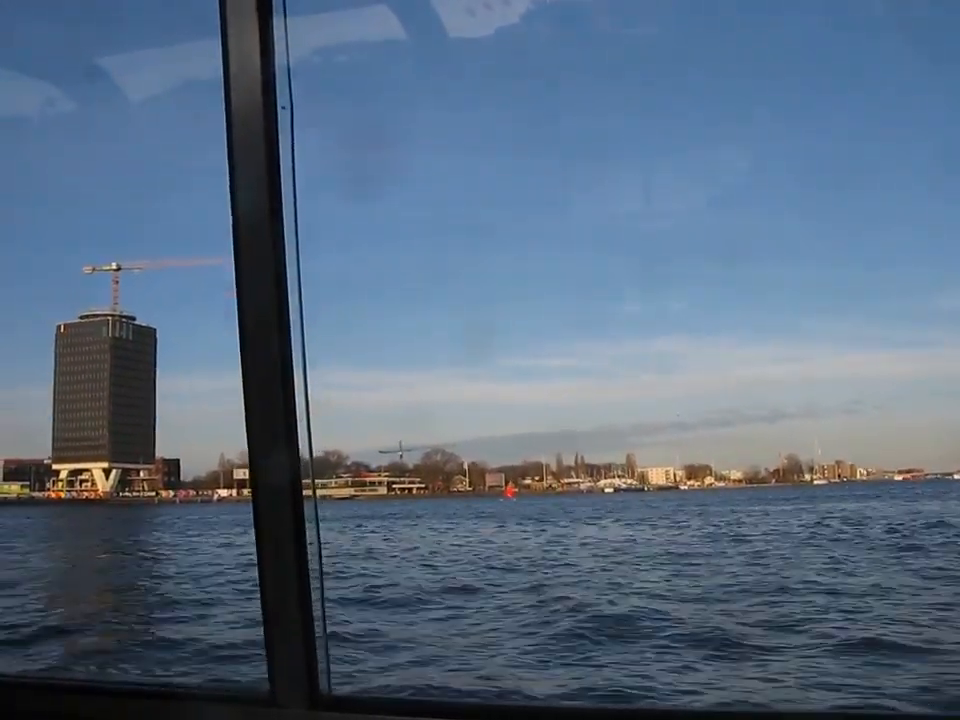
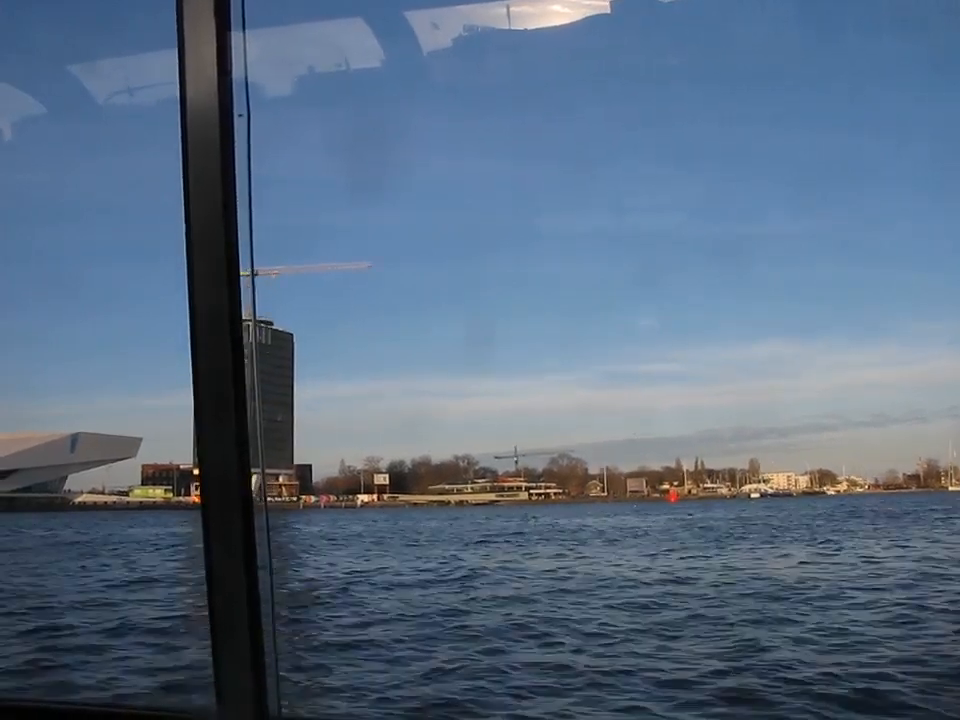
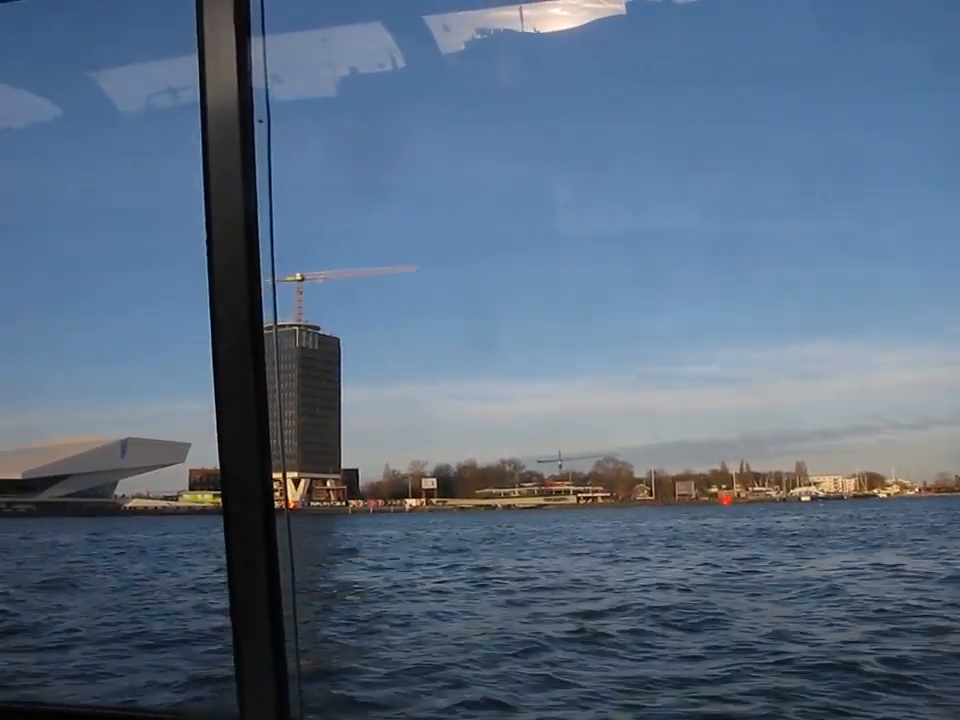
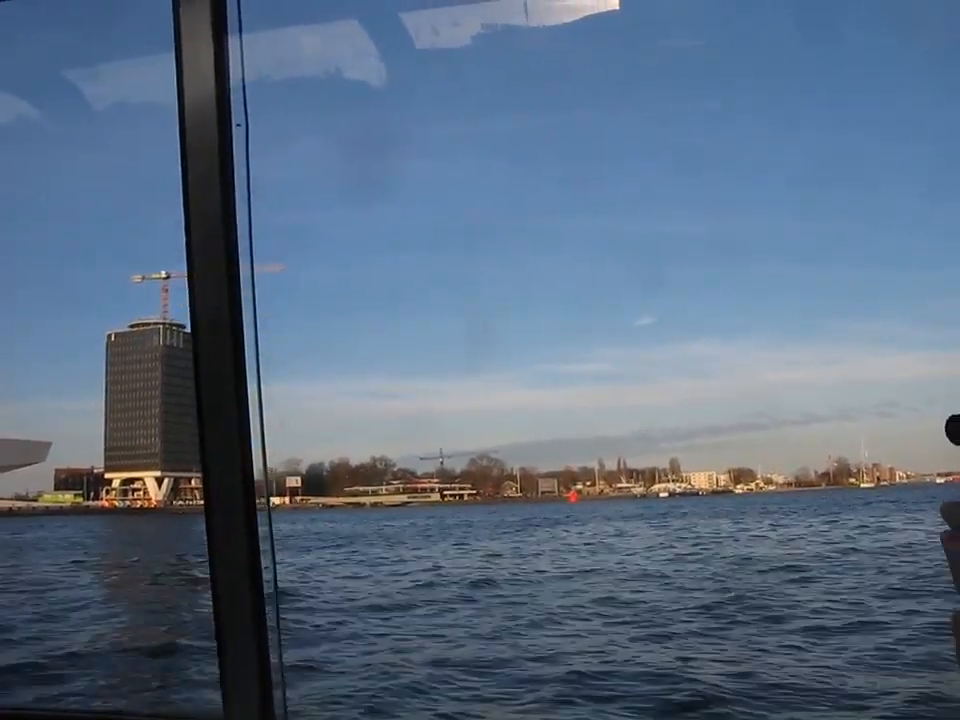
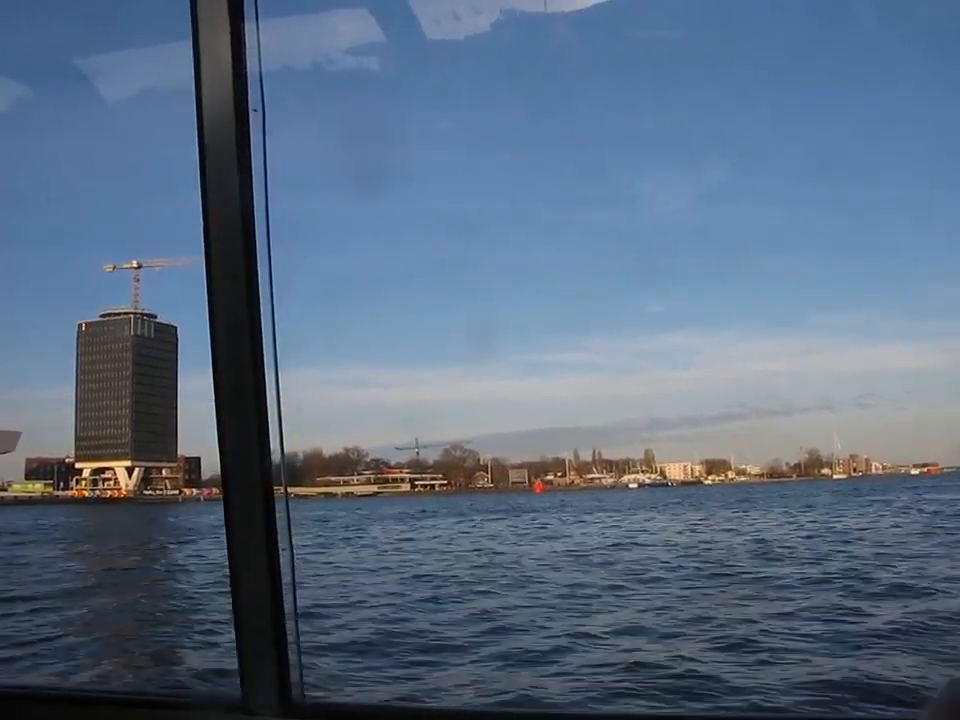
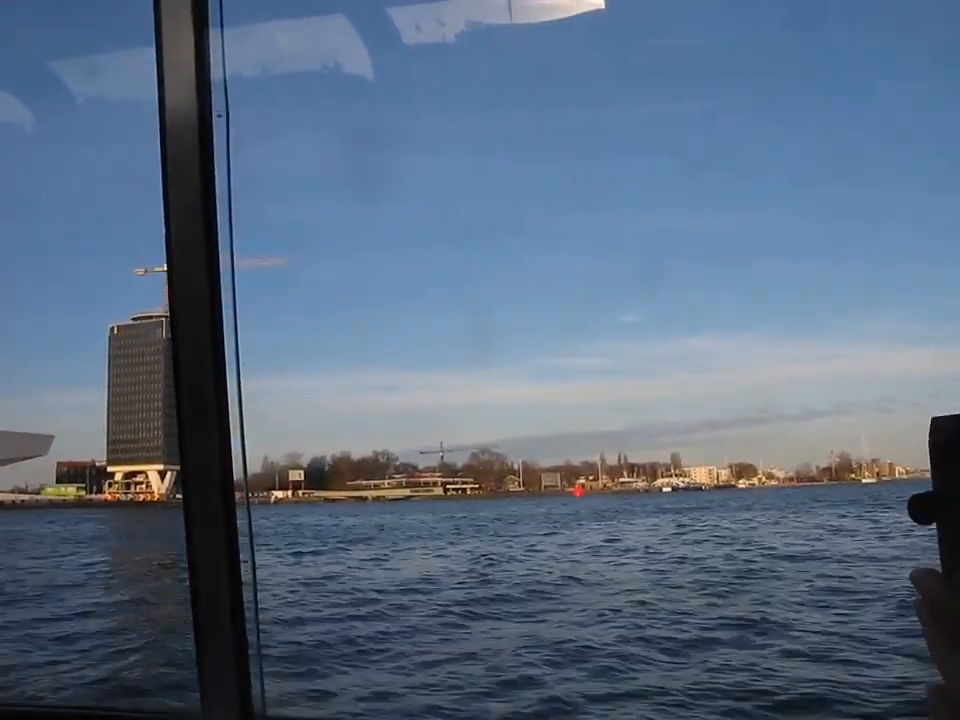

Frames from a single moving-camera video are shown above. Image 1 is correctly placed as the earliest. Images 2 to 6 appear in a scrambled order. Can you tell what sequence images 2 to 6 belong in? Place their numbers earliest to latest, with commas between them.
5, 4, 6, 2, 3
